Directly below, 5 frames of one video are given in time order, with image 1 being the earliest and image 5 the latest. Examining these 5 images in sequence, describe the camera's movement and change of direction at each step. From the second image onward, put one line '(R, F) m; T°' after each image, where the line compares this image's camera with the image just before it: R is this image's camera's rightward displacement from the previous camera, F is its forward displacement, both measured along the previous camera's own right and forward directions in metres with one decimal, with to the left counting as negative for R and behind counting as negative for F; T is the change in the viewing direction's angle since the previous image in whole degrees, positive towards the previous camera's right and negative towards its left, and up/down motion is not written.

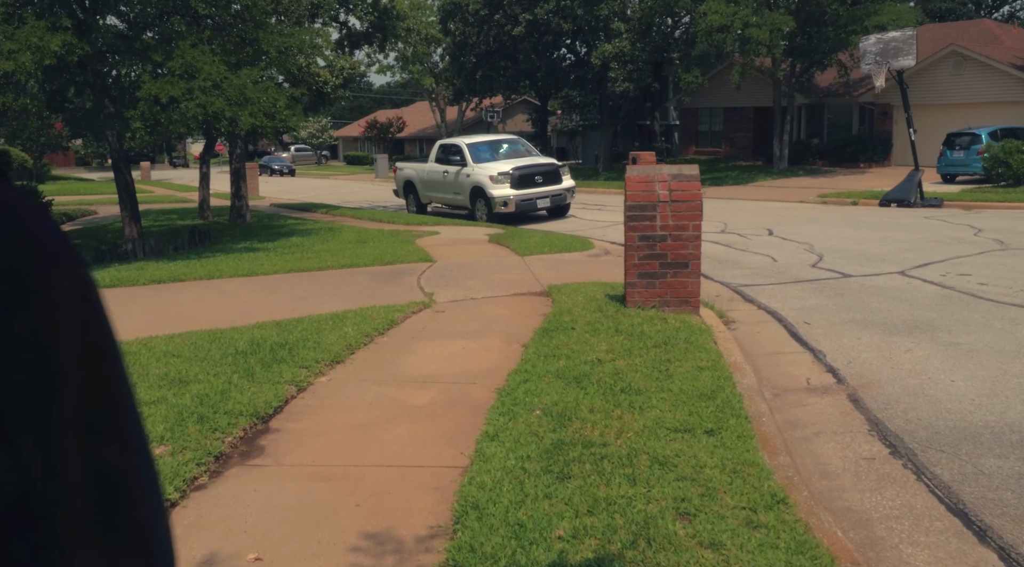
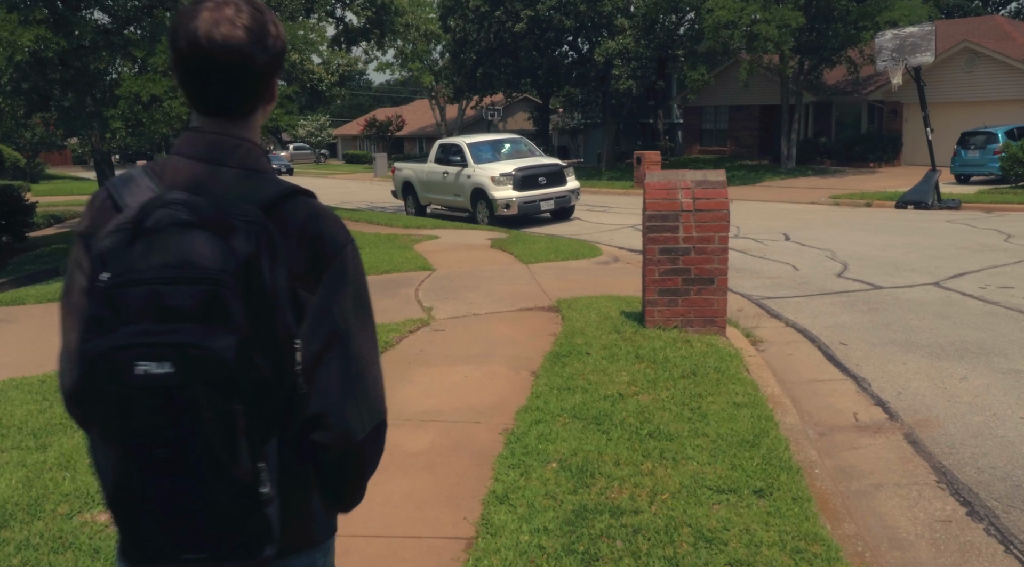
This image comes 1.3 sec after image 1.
(-0.1, +0.7) m; 0°
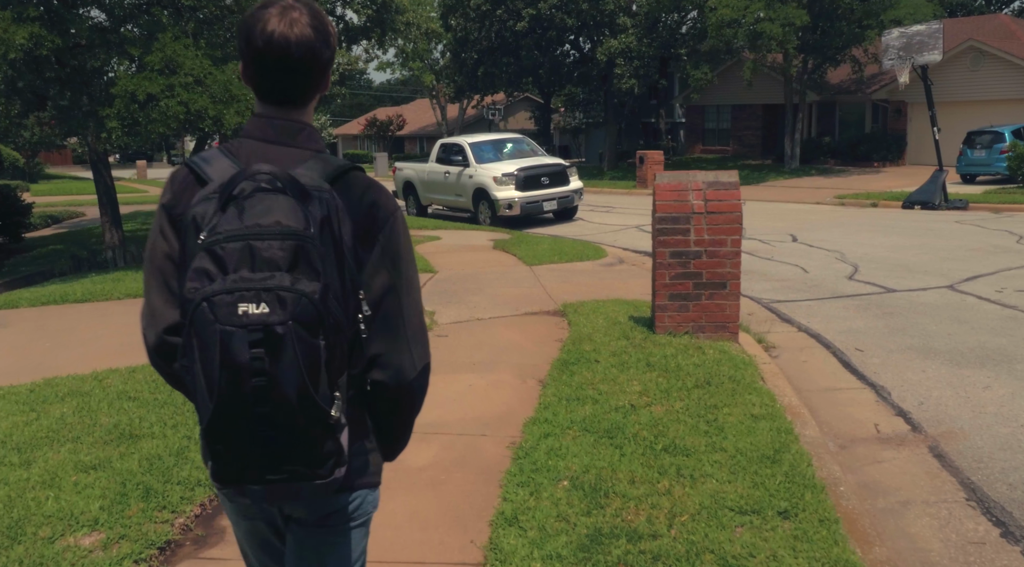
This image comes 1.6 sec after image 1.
(0.0, +0.2) m; 0°
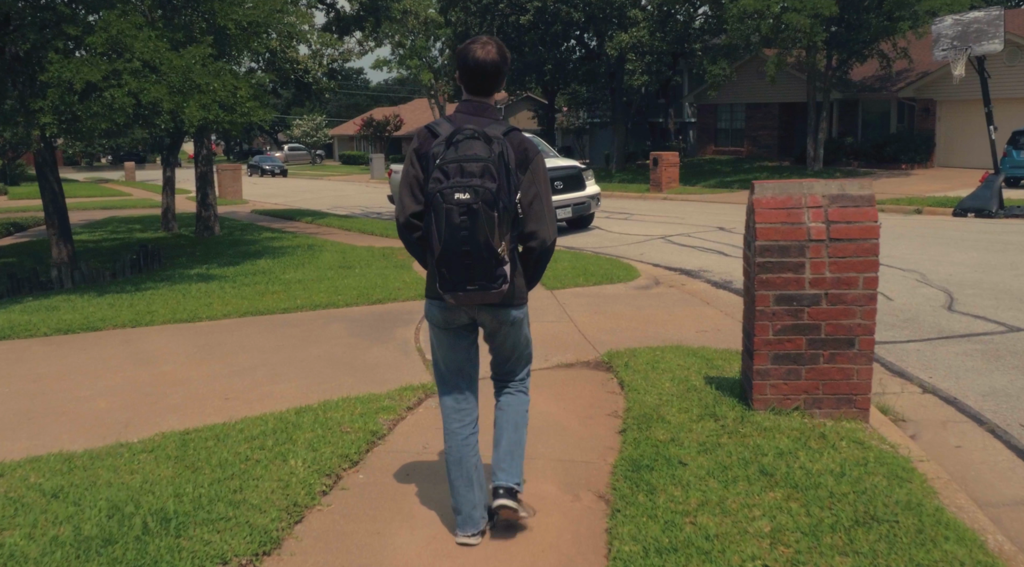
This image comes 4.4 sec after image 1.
(-0.2, +1.8) m; 0°
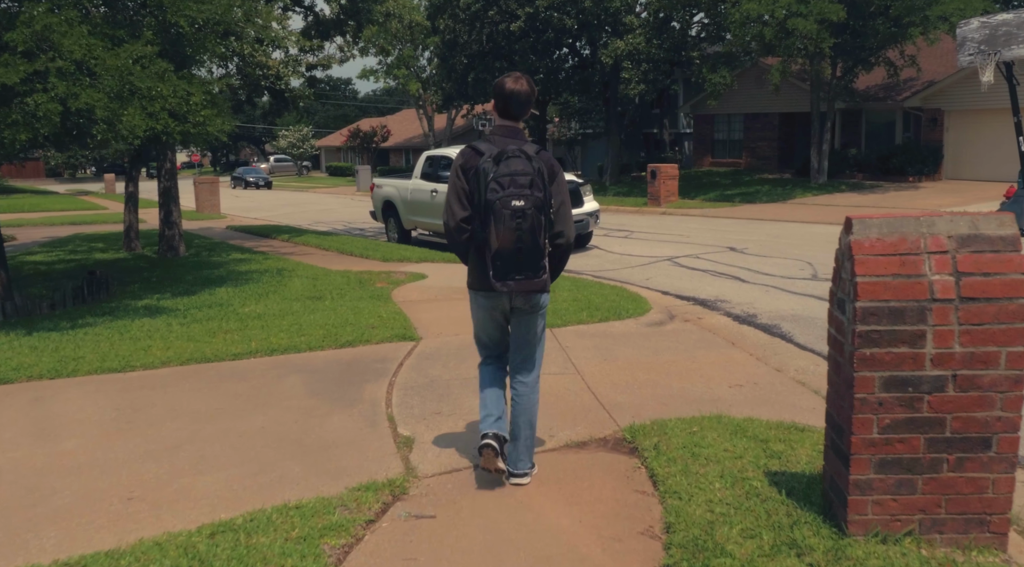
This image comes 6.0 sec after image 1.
(0.0, +1.2) m; +1°
